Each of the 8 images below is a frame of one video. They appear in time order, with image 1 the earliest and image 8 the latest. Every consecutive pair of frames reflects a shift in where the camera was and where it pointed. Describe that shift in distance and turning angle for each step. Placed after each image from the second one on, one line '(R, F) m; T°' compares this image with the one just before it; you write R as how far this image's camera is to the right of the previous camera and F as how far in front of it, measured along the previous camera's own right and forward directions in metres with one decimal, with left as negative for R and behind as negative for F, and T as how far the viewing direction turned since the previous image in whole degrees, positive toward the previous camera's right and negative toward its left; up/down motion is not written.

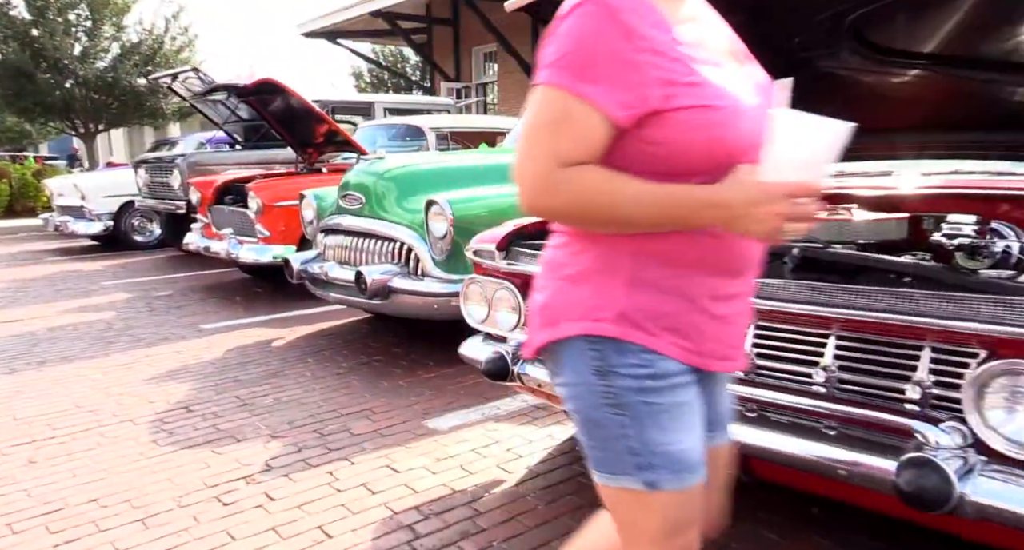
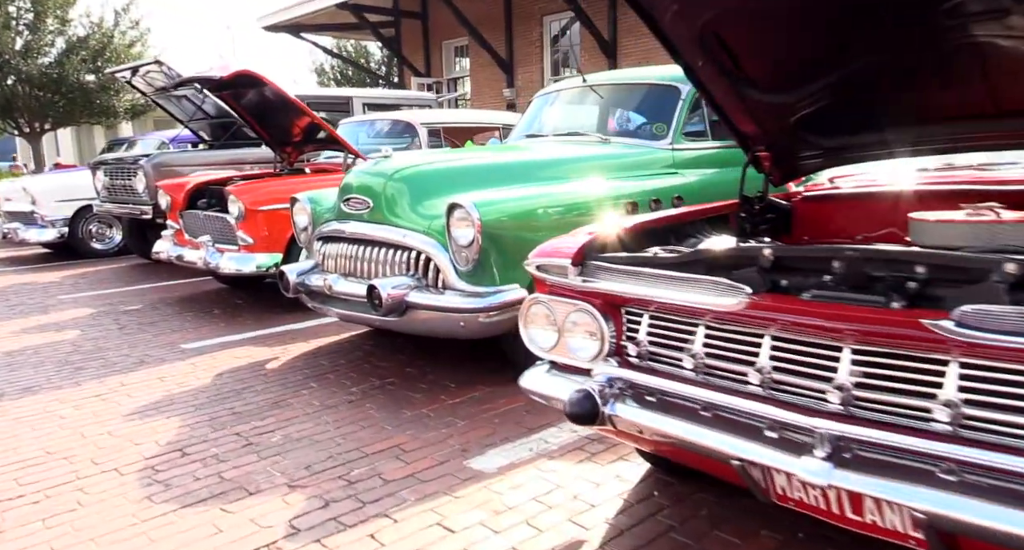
(-0.4, +0.5) m; +3°
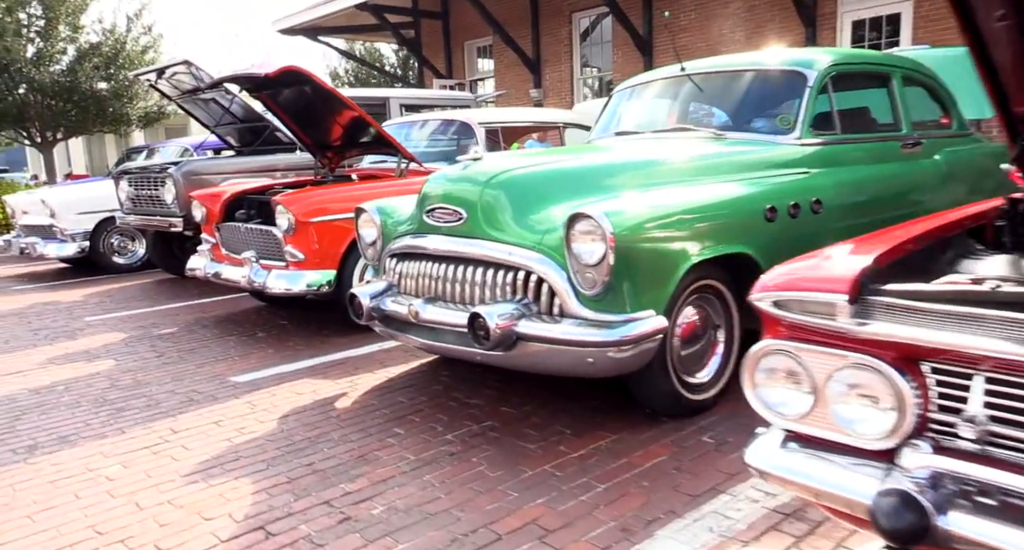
(-0.5, +0.7) m; -1°
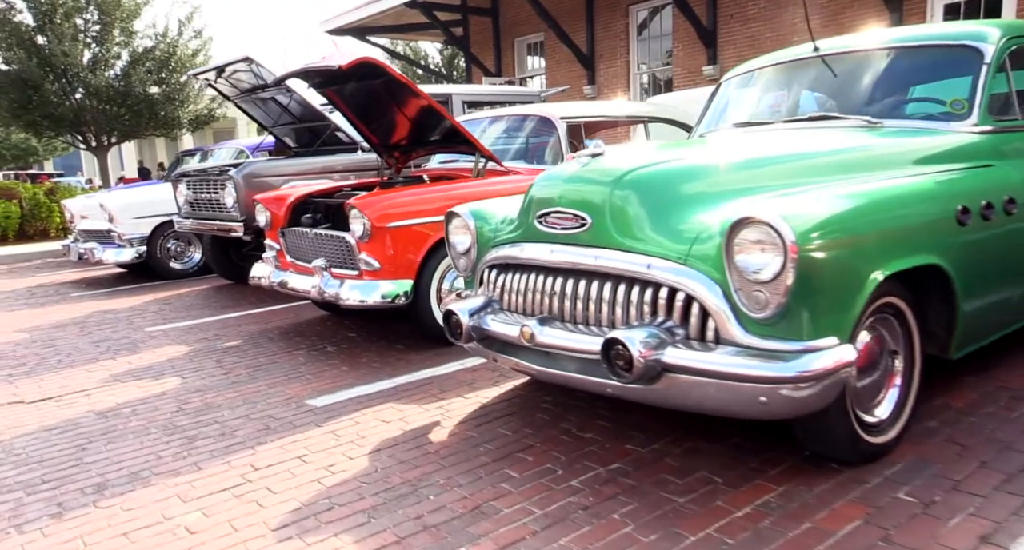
(-0.4, +0.6) m; -3°
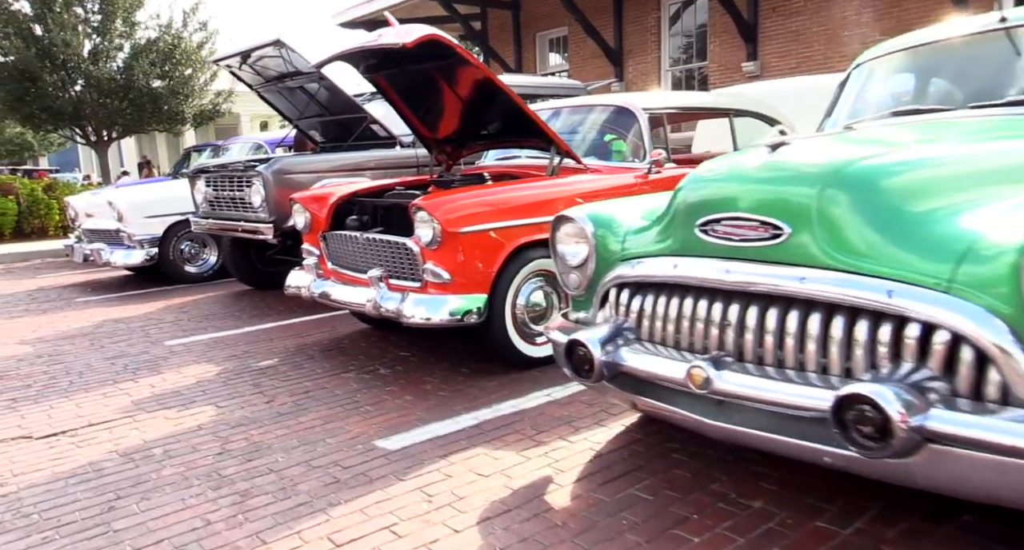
(-0.5, +0.8) m; 0°
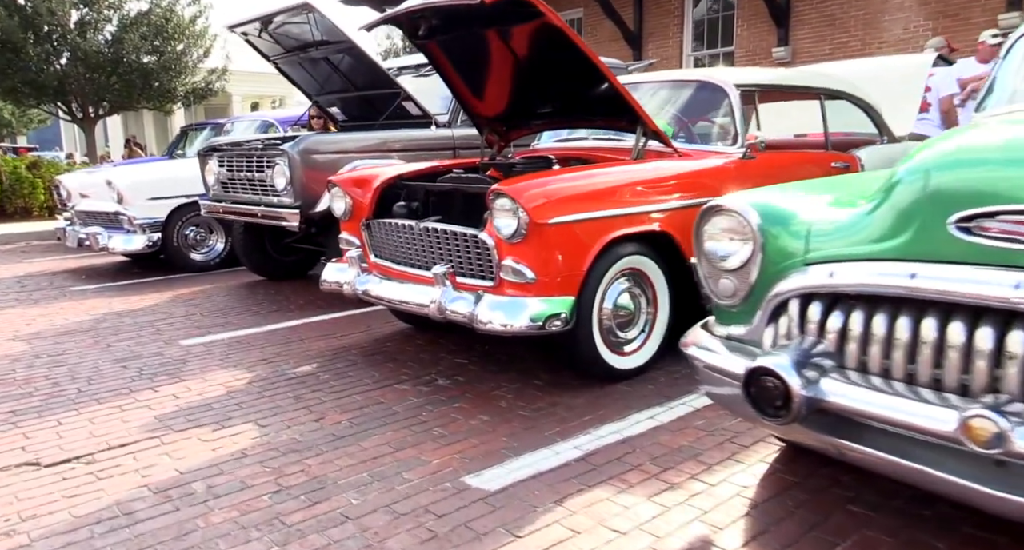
(-0.5, +0.7) m; +1°
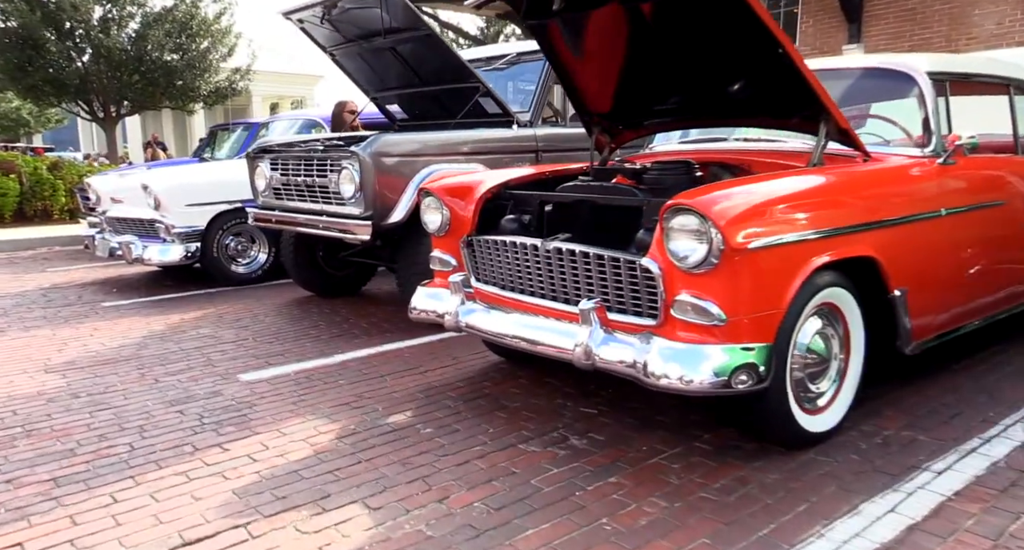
(-0.7, +0.9) m; -1°
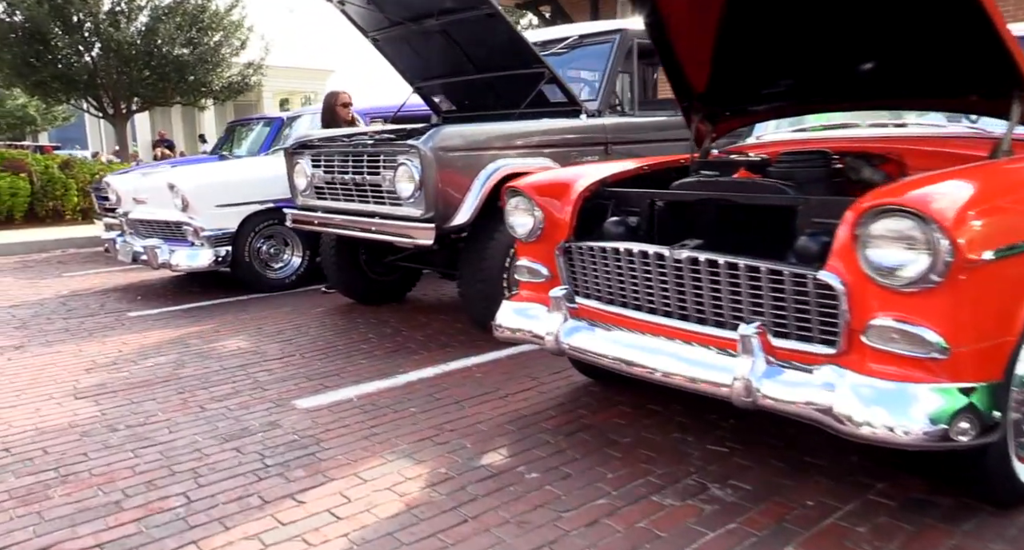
(-0.5, +0.6) m; -1°
